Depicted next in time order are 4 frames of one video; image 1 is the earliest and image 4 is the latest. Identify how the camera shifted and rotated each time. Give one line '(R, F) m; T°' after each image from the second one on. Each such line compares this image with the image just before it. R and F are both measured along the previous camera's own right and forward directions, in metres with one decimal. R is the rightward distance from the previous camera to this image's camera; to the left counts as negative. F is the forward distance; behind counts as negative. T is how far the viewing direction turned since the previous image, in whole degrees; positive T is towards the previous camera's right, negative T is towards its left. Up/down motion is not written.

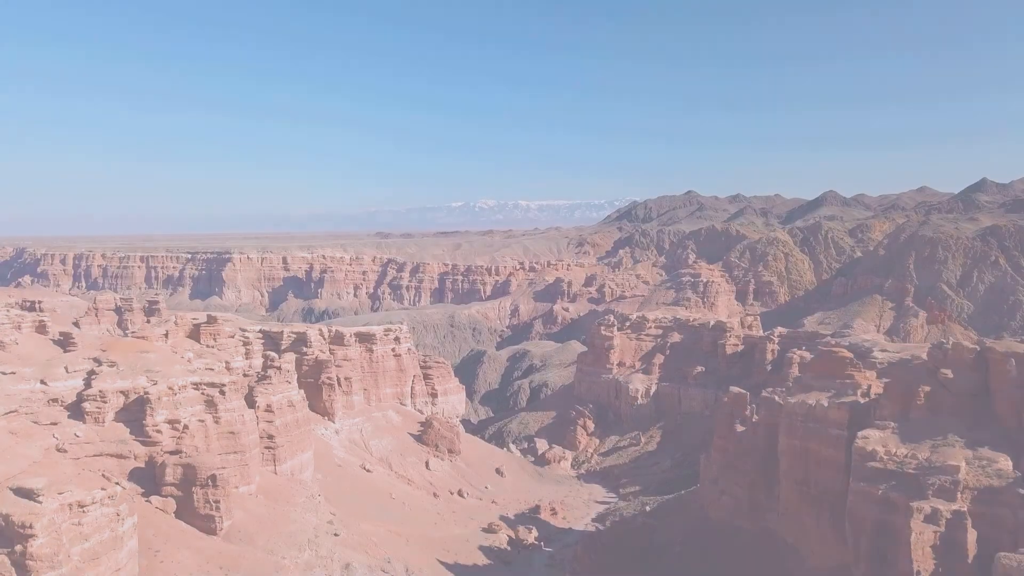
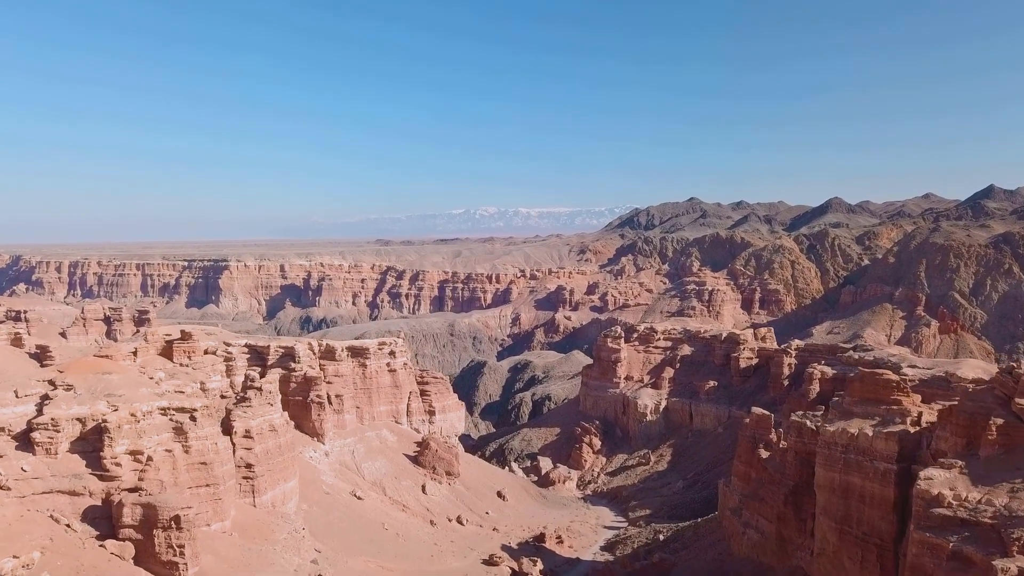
(-0.1, +2.0) m; 0°
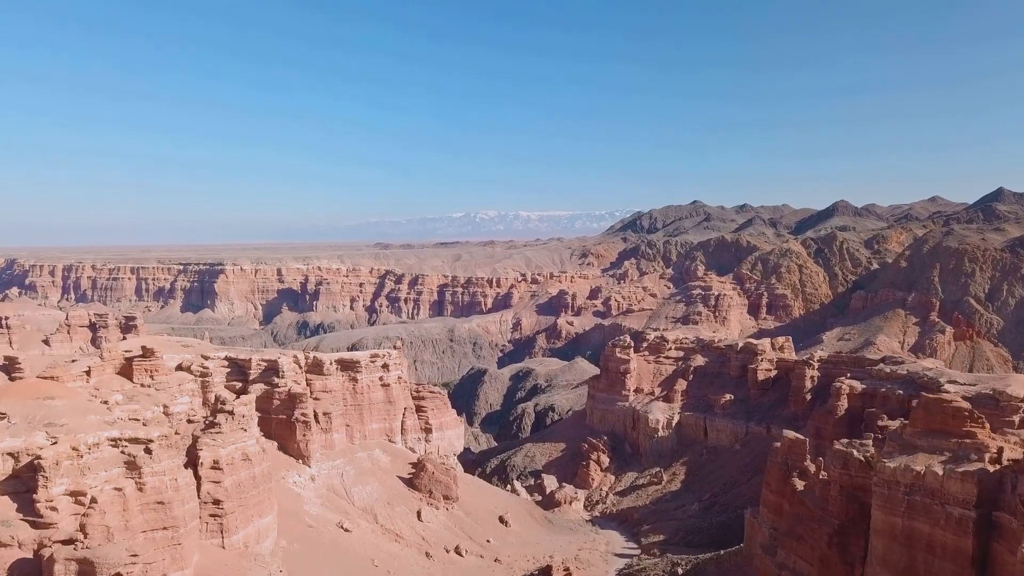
(-0.1, +2.4) m; 0°
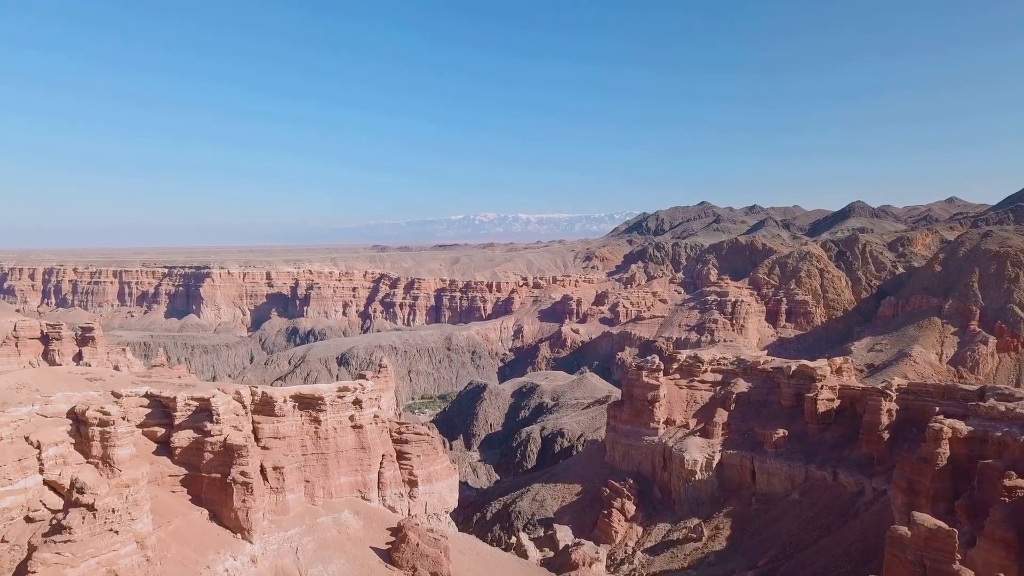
(-0.3, +6.4) m; 0°
